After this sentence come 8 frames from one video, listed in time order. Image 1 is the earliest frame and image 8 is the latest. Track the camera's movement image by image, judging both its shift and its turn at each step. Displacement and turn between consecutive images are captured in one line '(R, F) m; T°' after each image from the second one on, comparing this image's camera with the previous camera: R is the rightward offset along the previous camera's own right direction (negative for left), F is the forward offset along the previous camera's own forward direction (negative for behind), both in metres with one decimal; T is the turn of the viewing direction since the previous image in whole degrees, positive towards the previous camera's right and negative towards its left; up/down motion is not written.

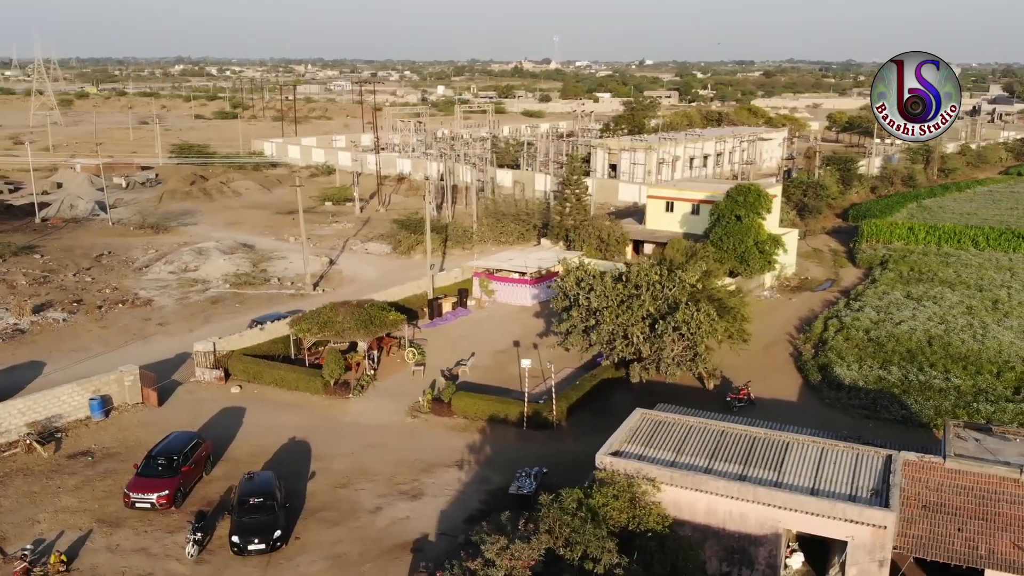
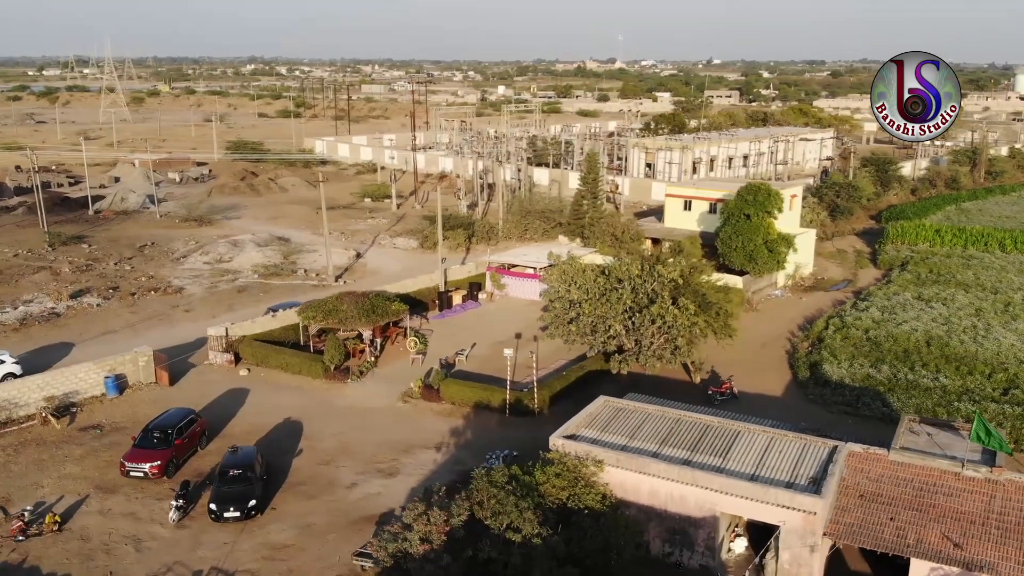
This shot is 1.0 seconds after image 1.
(+1.9, -0.8) m; -4°
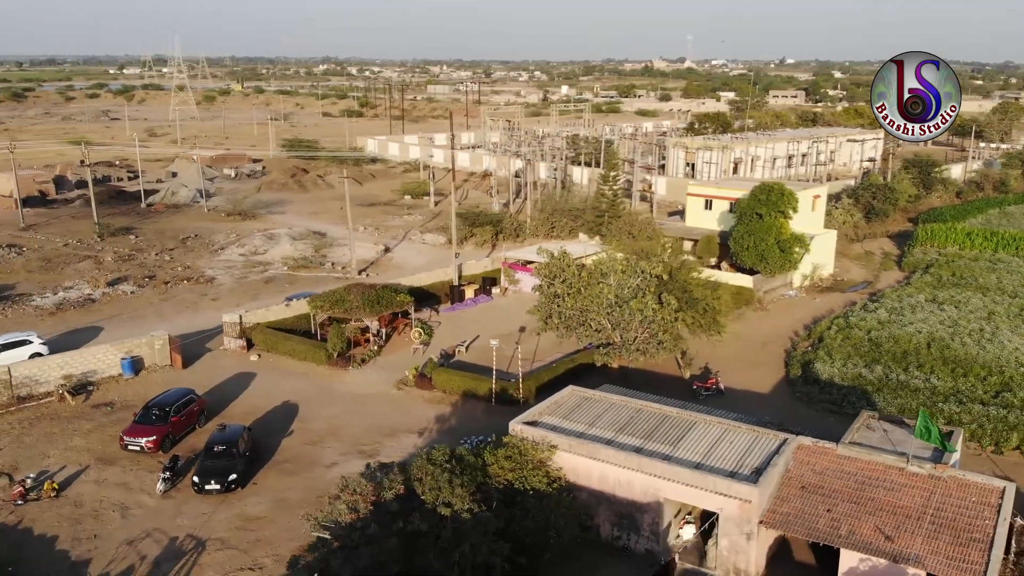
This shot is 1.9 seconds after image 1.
(+2.0, -0.6) m; -4°
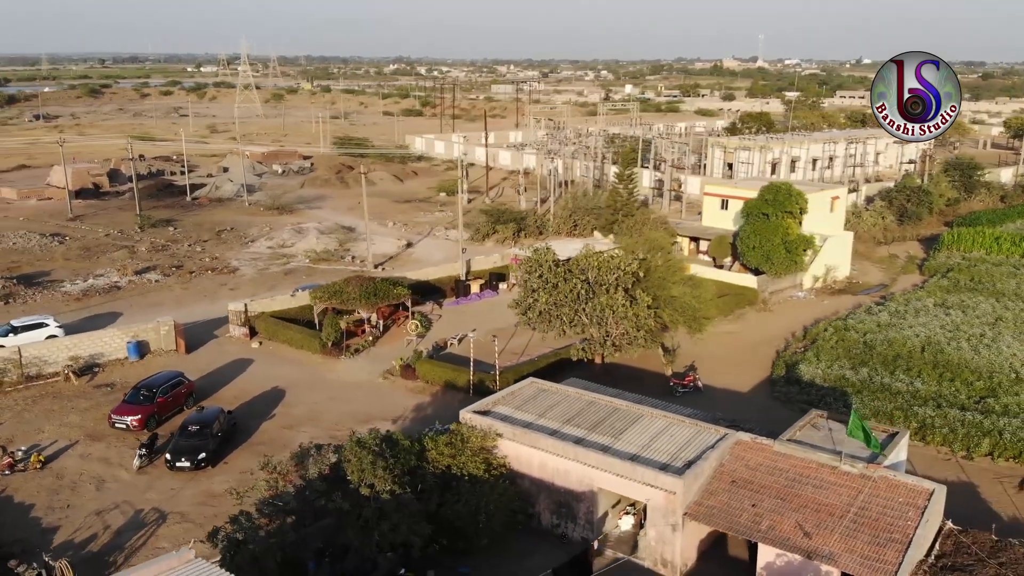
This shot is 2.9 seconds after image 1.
(+2.3, -0.4) m; -4°
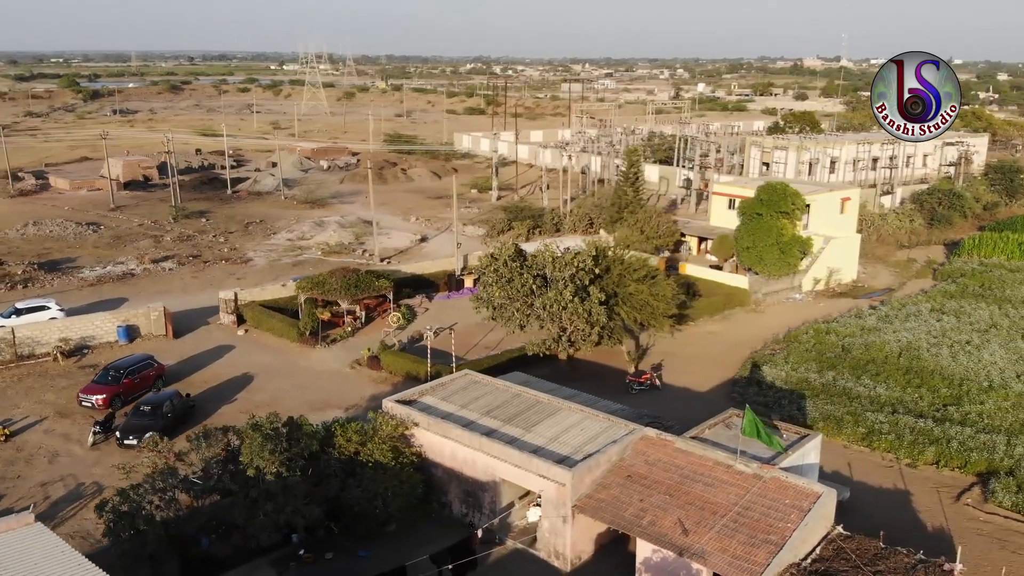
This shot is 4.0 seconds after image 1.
(+3.1, -0.1) m; -5°
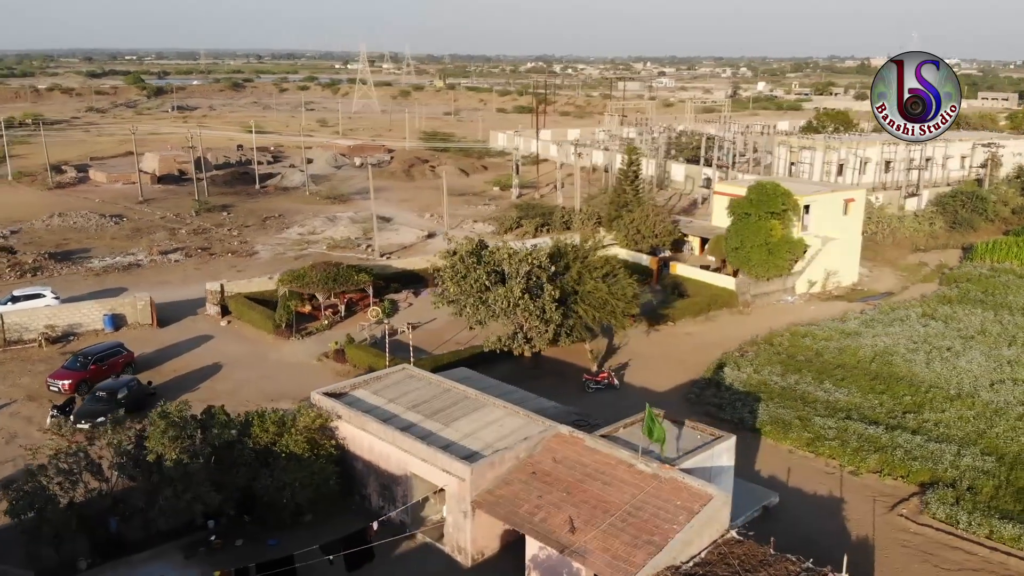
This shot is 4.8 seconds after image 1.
(+2.7, +0.1) m; -4°
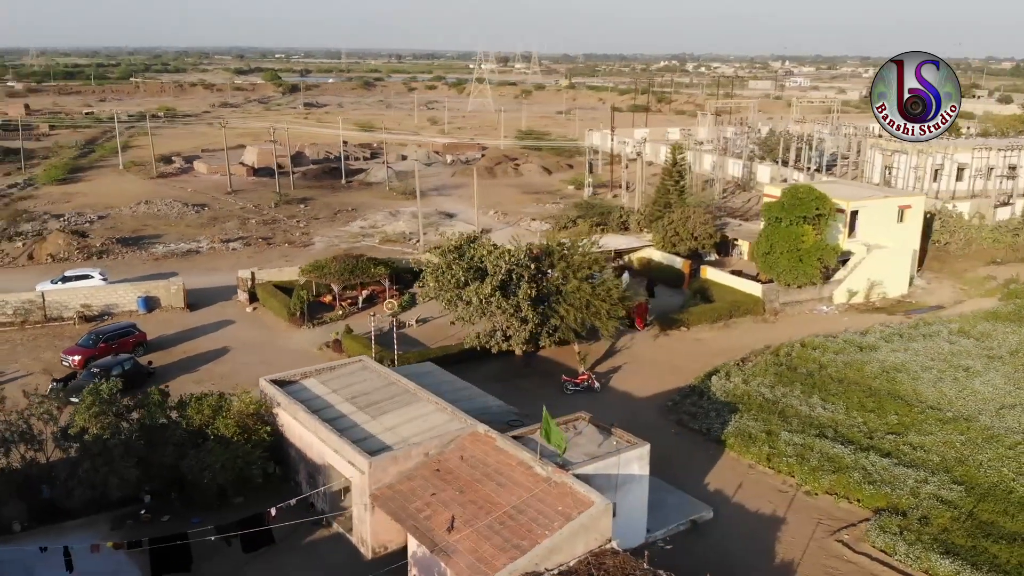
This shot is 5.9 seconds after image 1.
(+3.9, +0.4) m; -8°
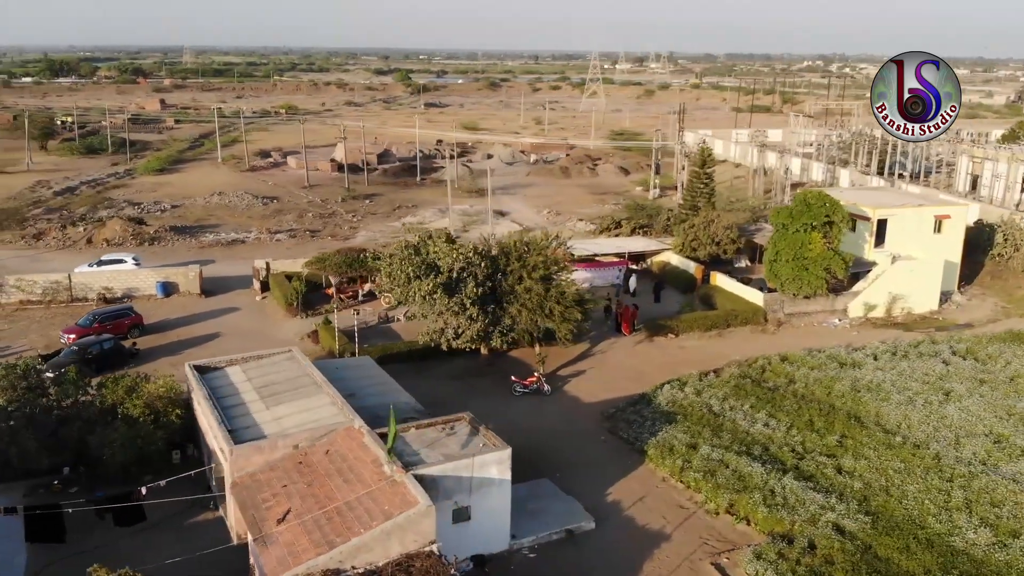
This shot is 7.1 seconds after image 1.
(+4.7, +0.6) m; -9°
